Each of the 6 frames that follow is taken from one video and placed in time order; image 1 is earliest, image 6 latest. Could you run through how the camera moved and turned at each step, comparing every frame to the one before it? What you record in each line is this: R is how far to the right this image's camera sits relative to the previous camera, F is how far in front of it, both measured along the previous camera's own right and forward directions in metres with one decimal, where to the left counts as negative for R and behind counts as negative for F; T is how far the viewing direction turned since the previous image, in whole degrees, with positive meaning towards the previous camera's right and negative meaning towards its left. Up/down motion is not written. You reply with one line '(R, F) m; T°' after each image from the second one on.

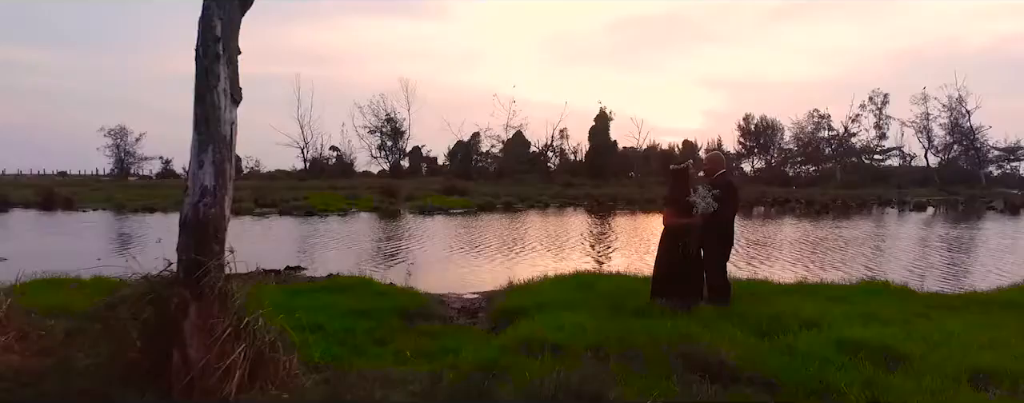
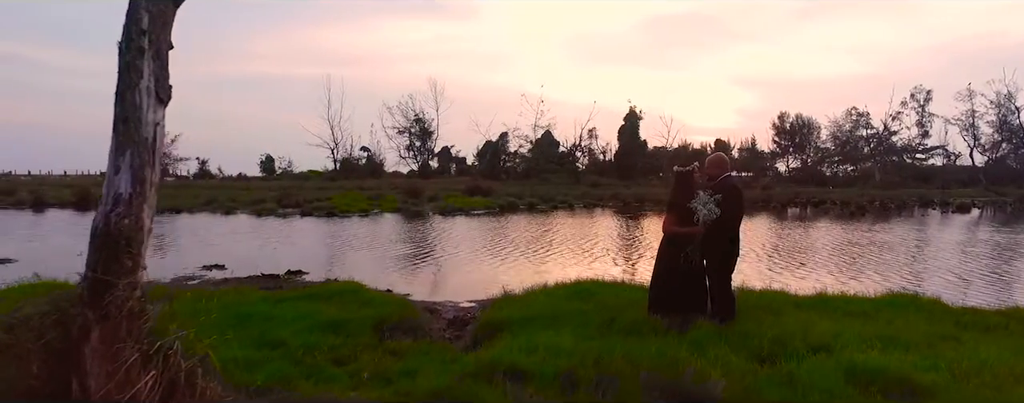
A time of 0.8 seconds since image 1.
(+0.6, +0.6) m; -3°
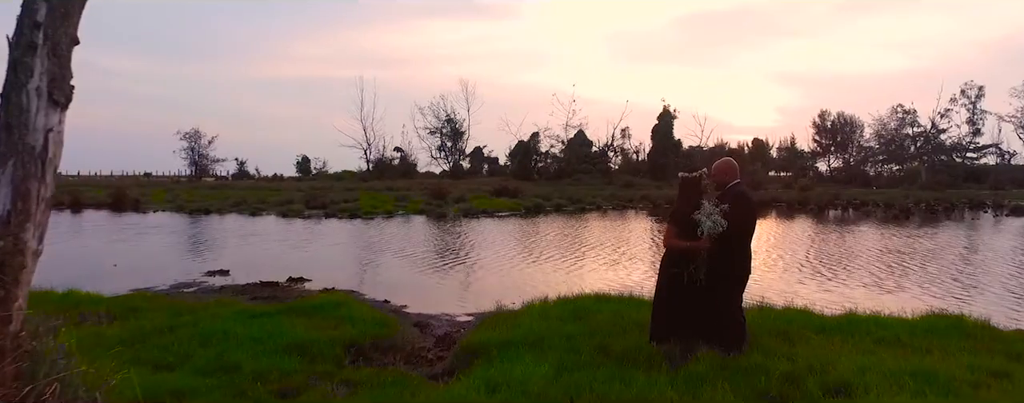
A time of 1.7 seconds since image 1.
(+0.6, +0.8) m; -3°
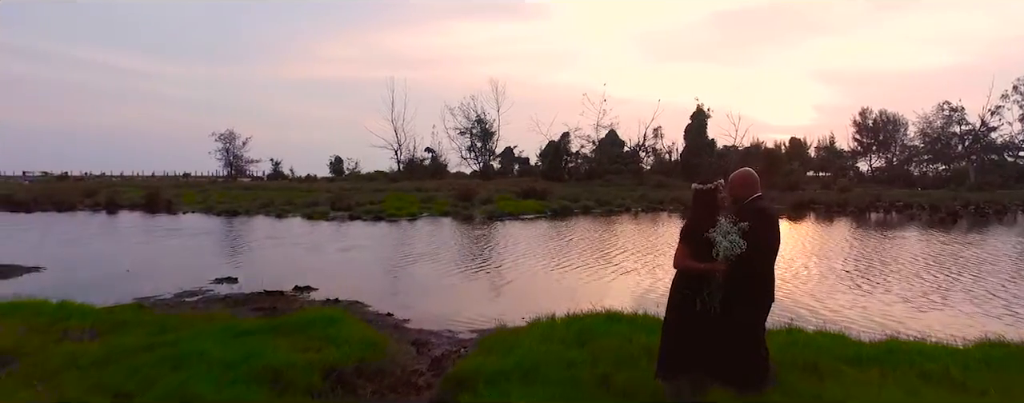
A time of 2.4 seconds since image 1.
(+0.4, +0.7) m; -3°
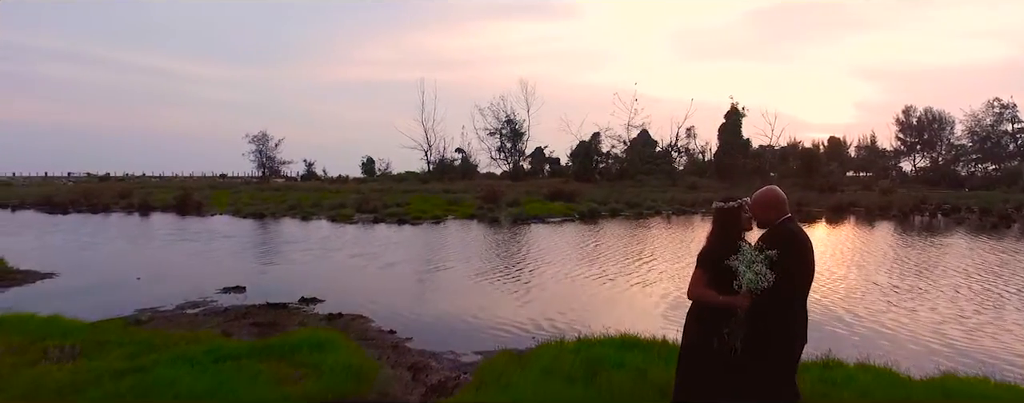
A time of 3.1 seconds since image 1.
(+0.4, +0.8) m; -3°
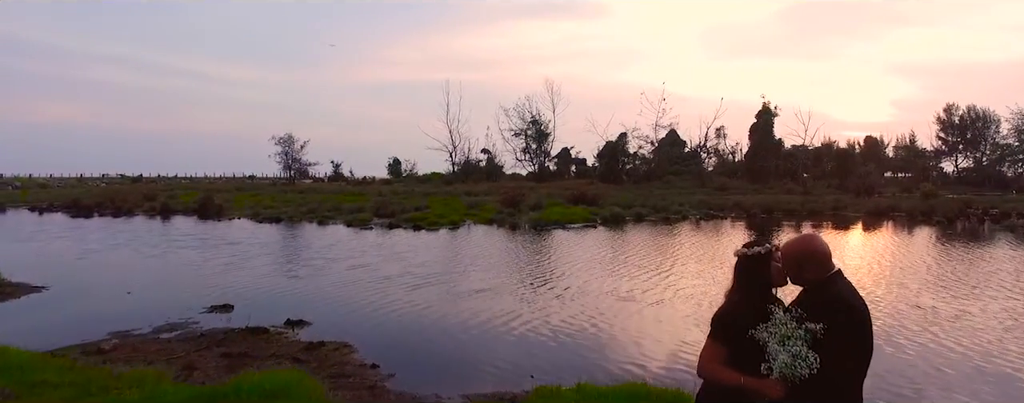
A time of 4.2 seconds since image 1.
(+0.5, +1.3) m; -3°
